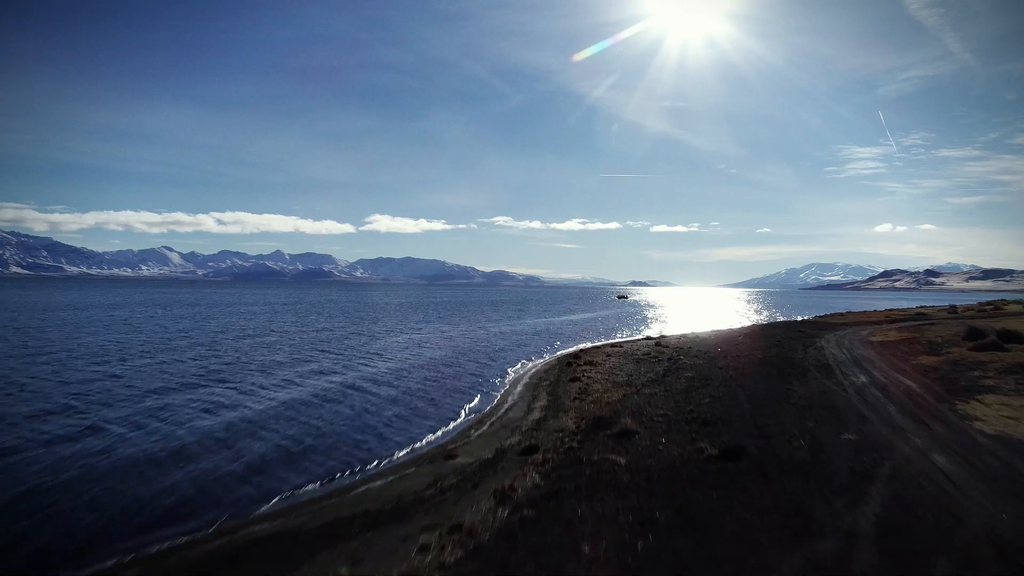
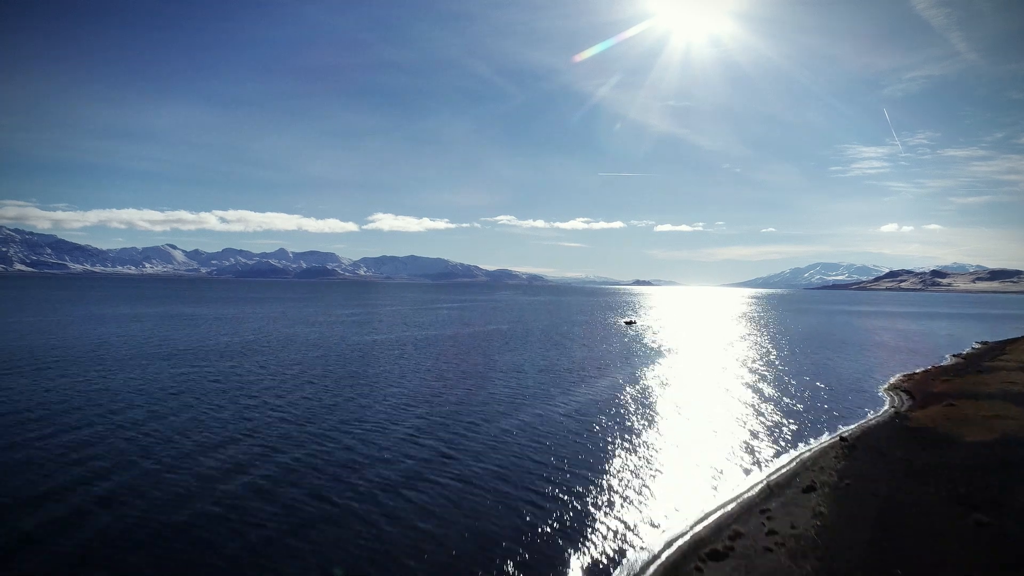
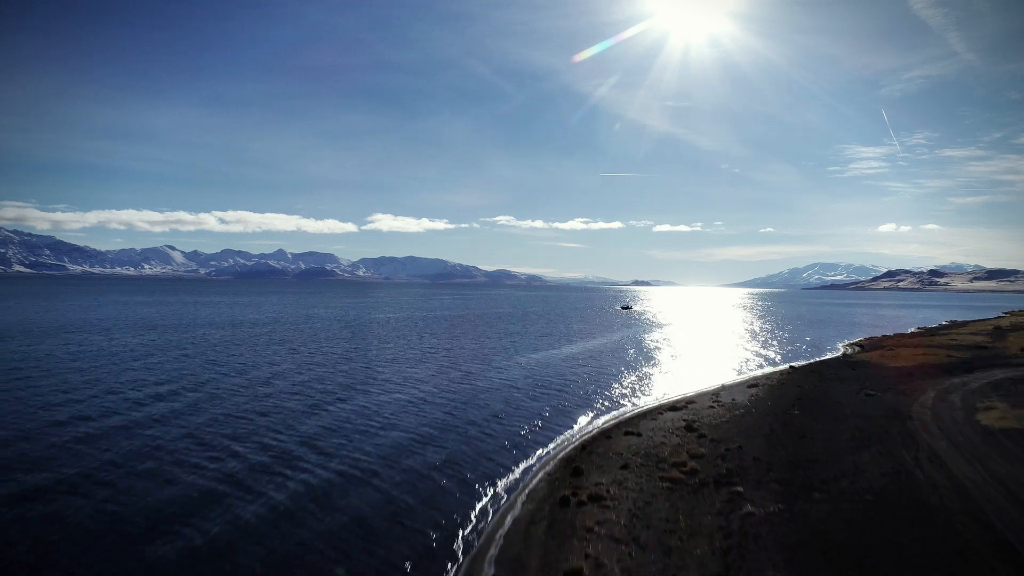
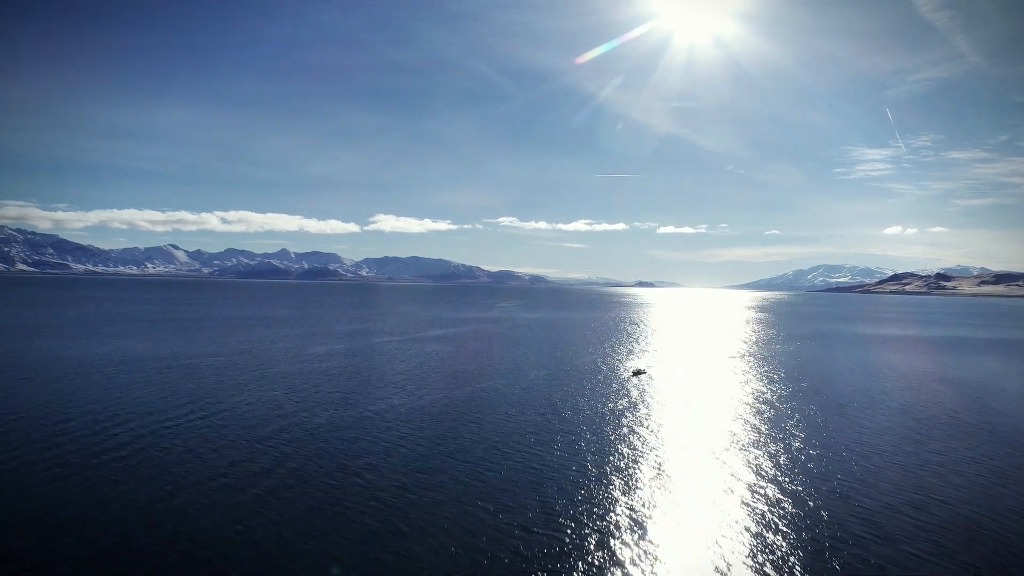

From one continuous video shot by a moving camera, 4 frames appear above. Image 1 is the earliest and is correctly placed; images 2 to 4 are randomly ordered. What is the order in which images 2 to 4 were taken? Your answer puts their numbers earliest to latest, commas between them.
3, 2, 4
